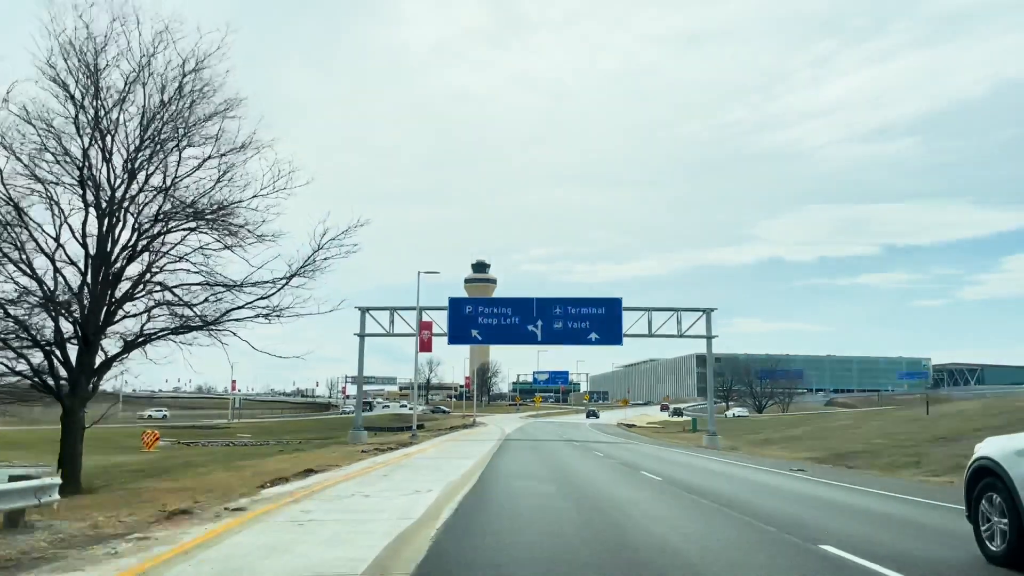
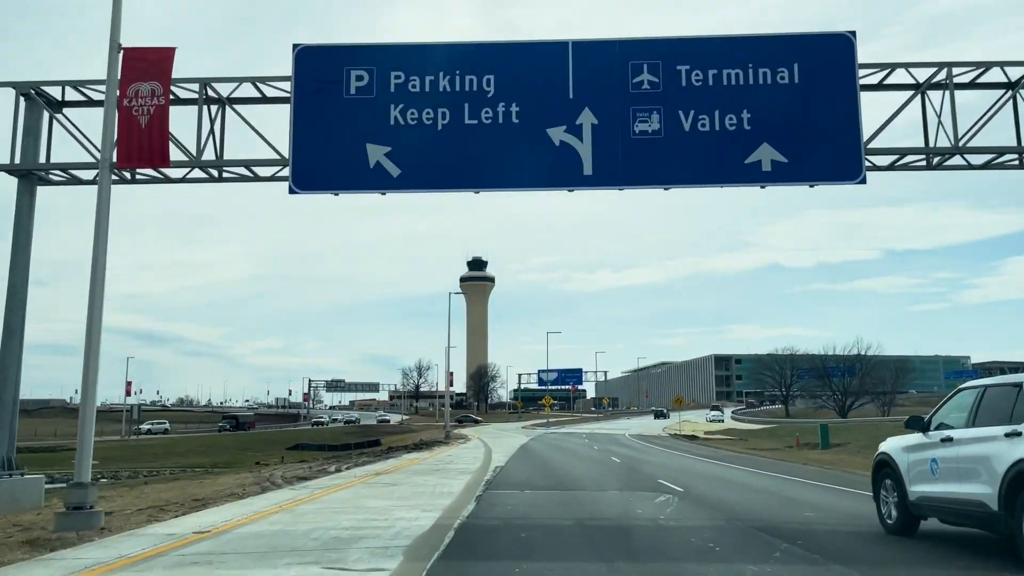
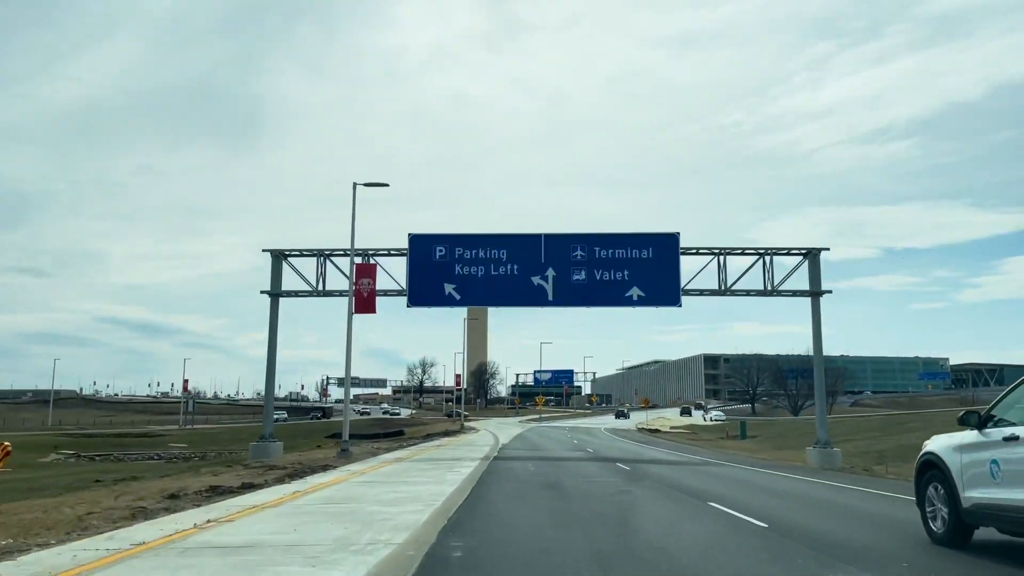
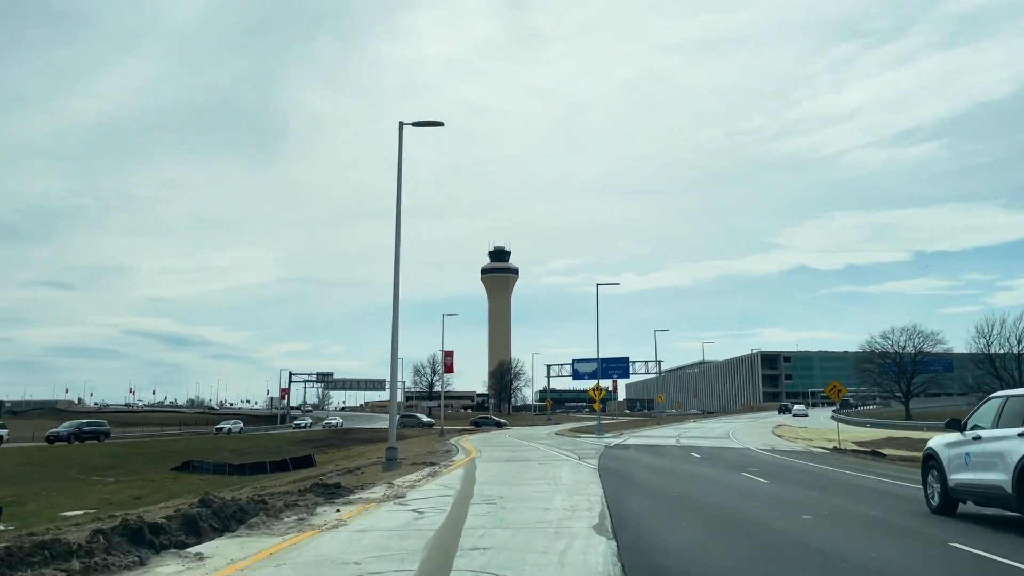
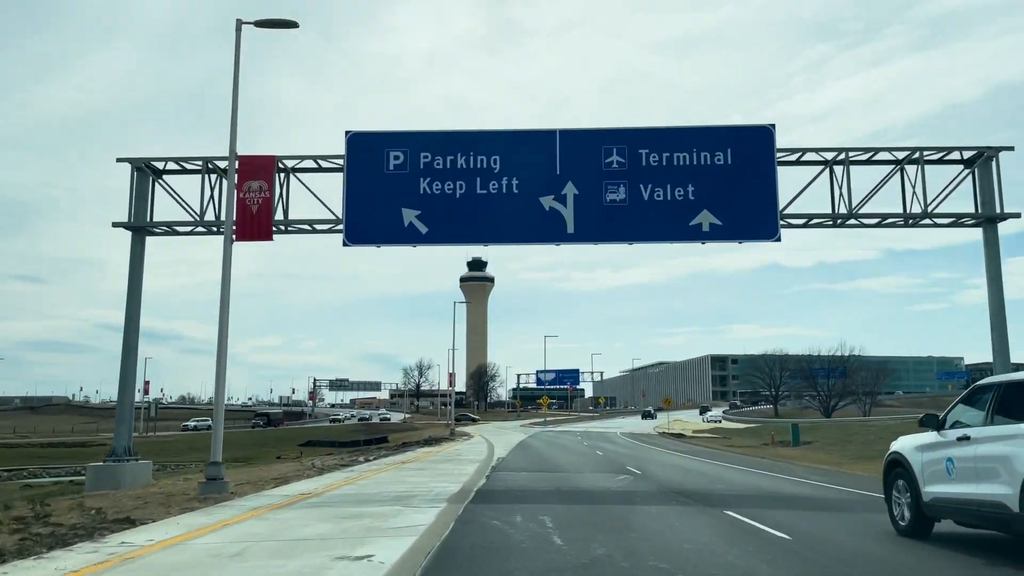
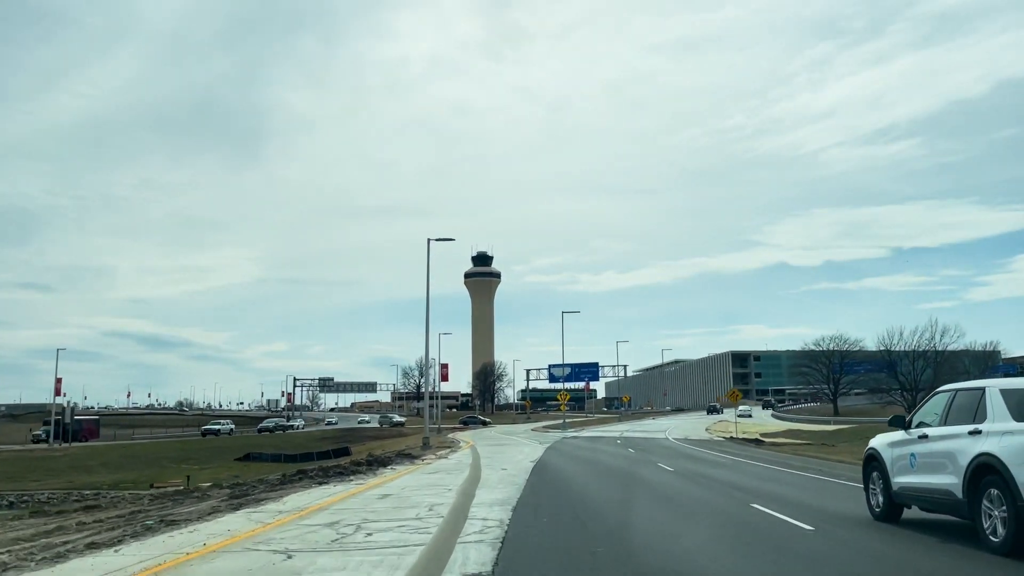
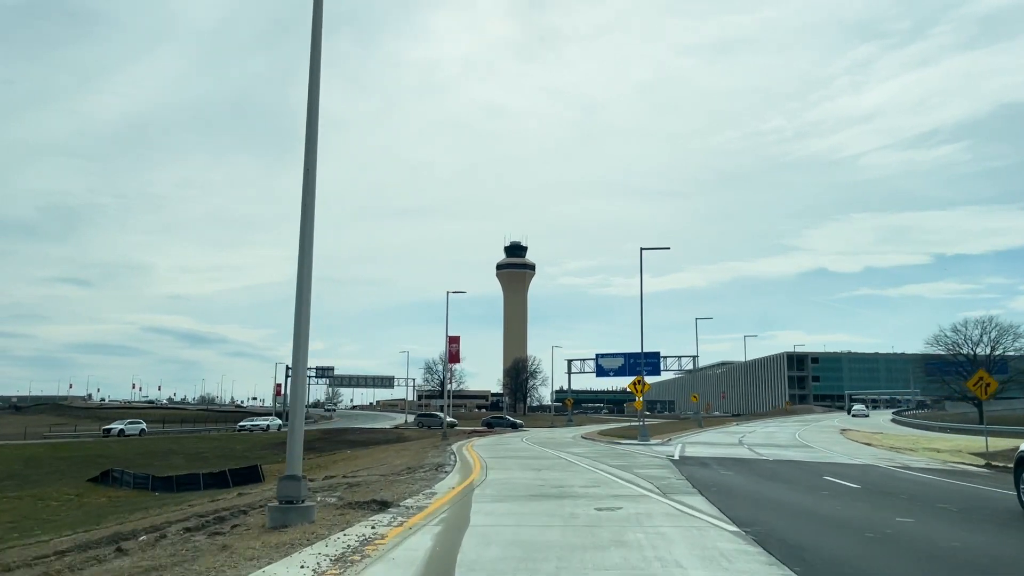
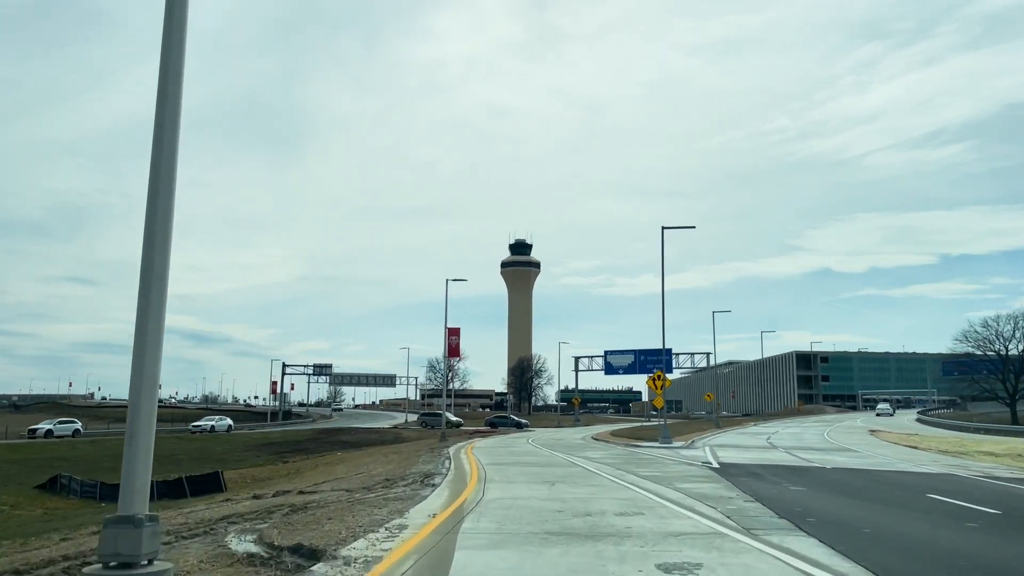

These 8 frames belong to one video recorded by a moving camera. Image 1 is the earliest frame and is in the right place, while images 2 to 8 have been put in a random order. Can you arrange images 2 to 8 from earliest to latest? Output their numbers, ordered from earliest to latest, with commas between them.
3, 5, 2, 6, 4, 7, 8
